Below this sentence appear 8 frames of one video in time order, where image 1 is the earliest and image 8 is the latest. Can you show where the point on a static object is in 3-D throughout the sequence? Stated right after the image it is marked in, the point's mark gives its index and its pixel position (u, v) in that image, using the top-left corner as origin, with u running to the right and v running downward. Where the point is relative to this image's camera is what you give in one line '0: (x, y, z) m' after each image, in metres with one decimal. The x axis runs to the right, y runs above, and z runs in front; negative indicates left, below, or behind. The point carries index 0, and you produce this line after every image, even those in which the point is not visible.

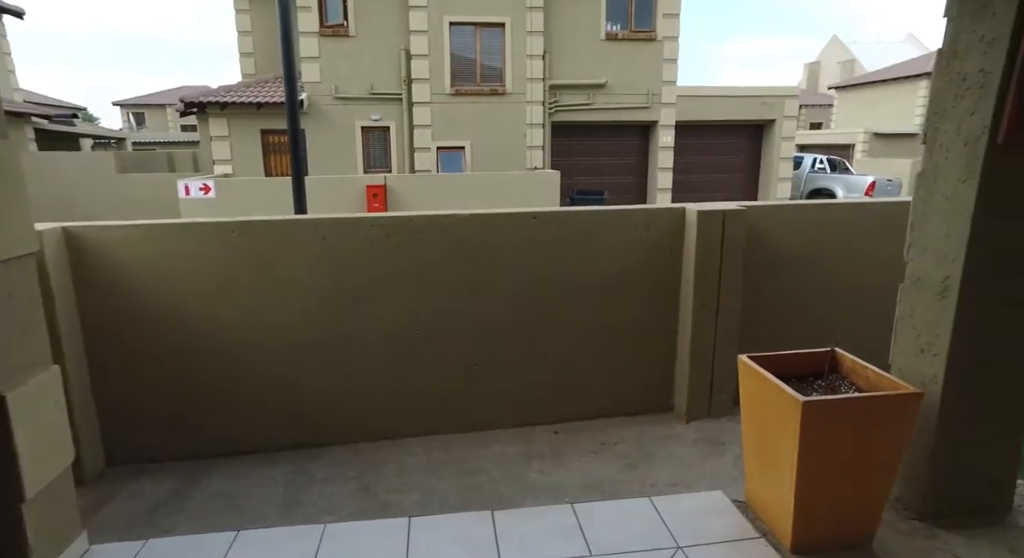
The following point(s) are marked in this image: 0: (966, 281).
0: (+1.5, 0.0, +1.9) m
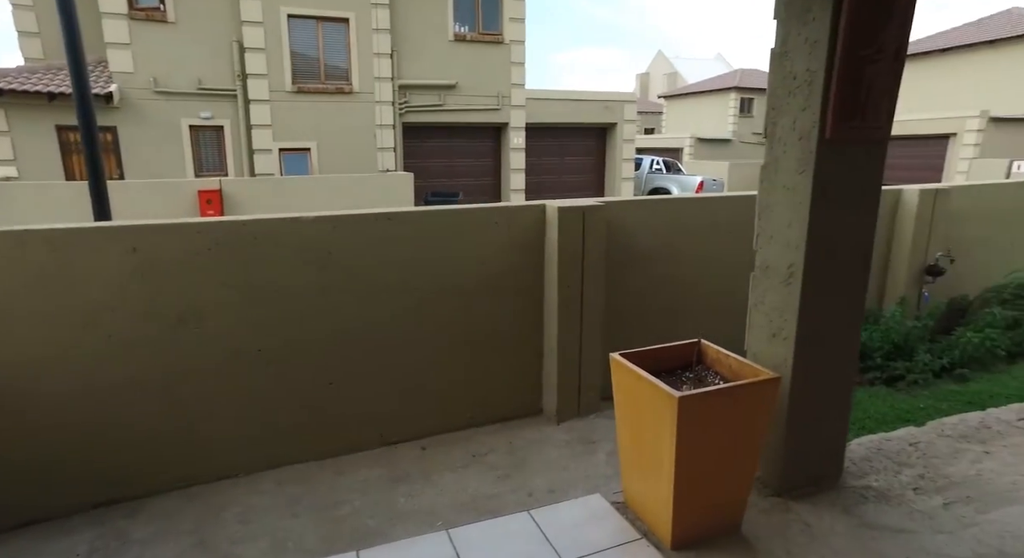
0: (+1.0, 0.0, +2.0) m
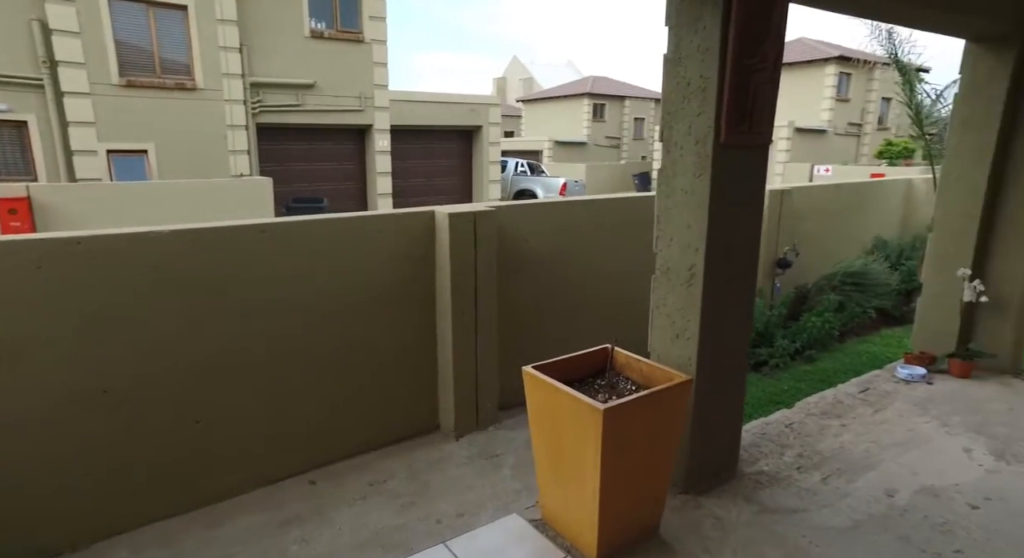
0: (+0.7, 0.0, +2.1) m
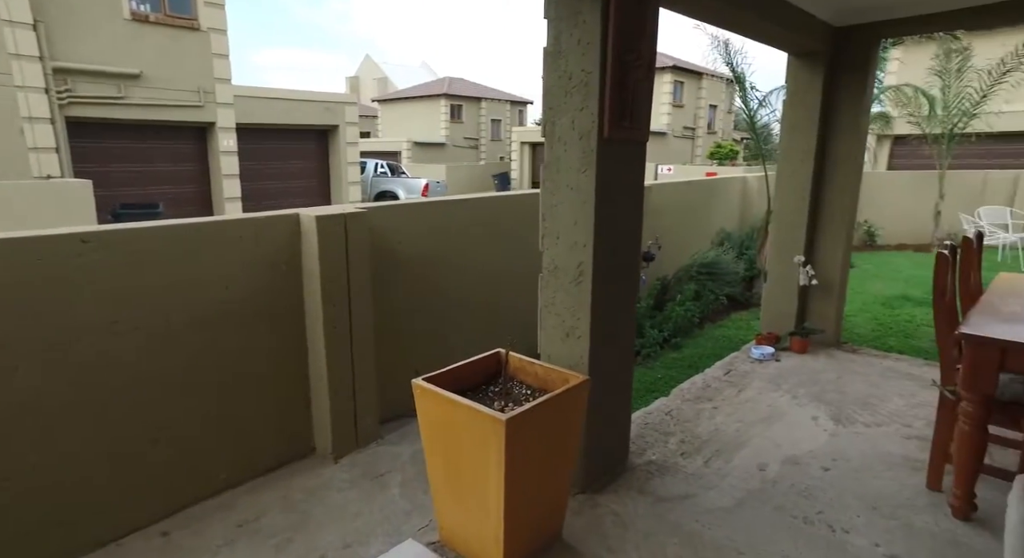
0: (+0.3, +0.1, +2.1) m
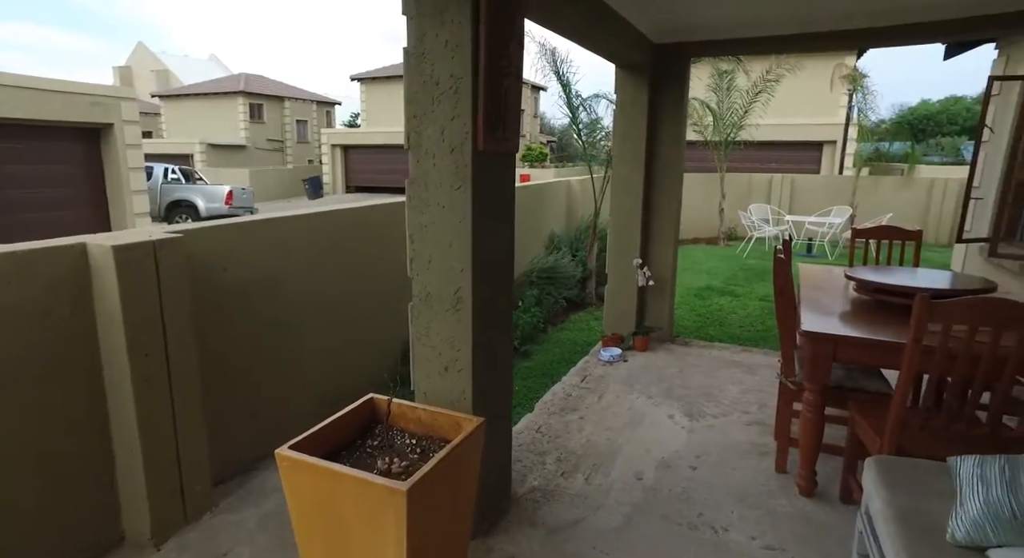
0: (-0.1, 0.0, +1.9) m
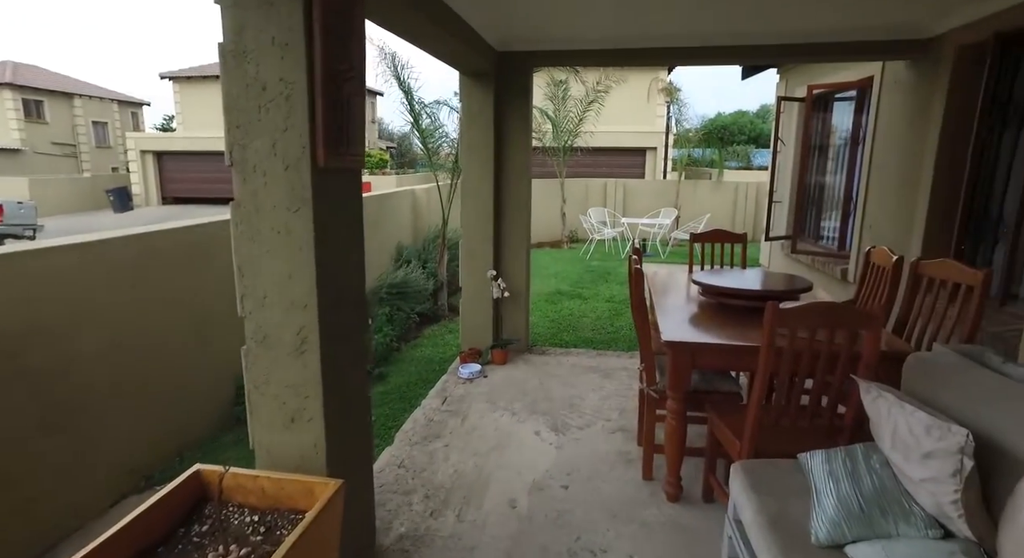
0: (-0.5, -0.1, +1.6) m
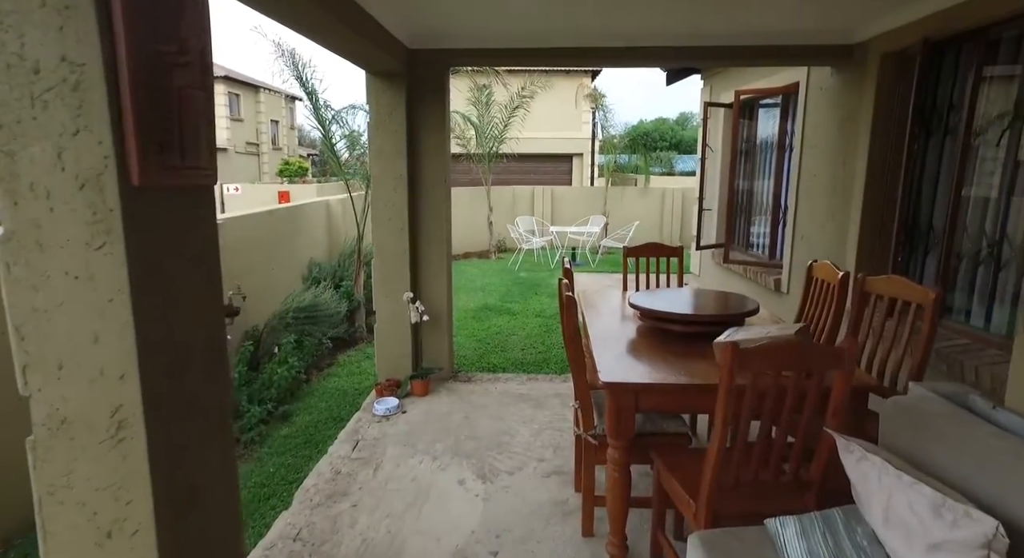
0: (-0.7, -0.3, +1.2) m
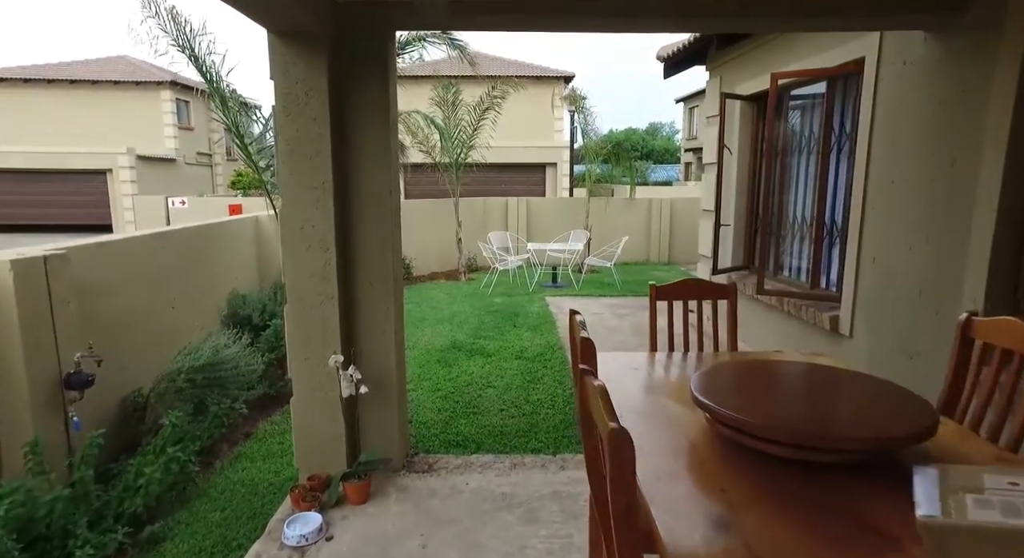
0: (-0.7, -0.4, +0.1) m
